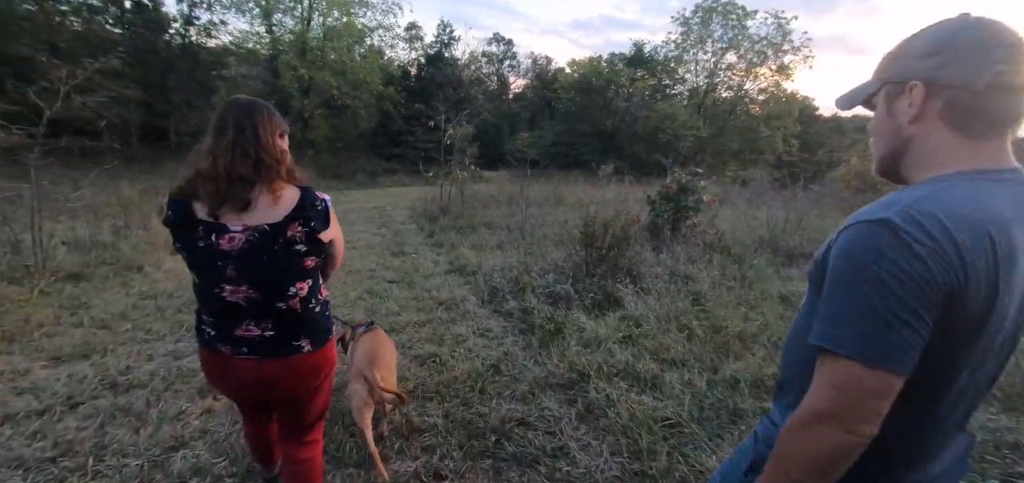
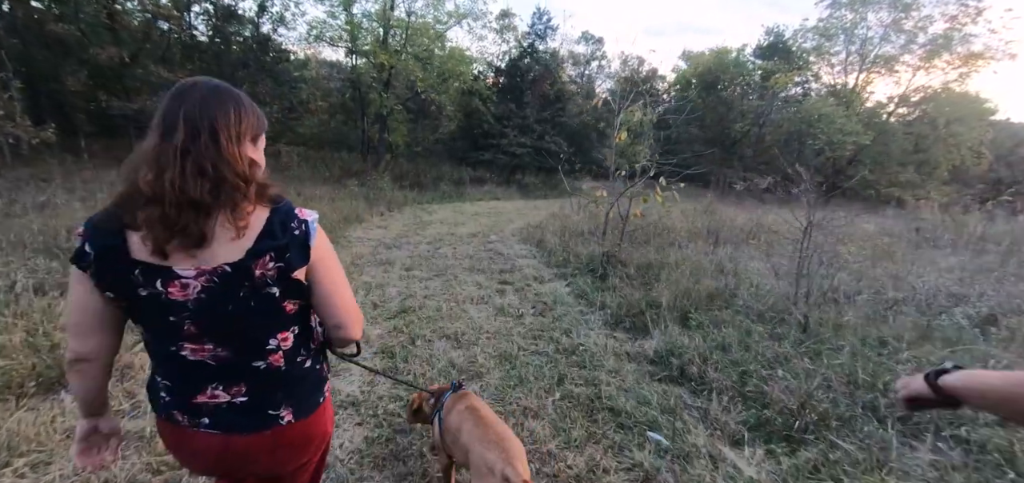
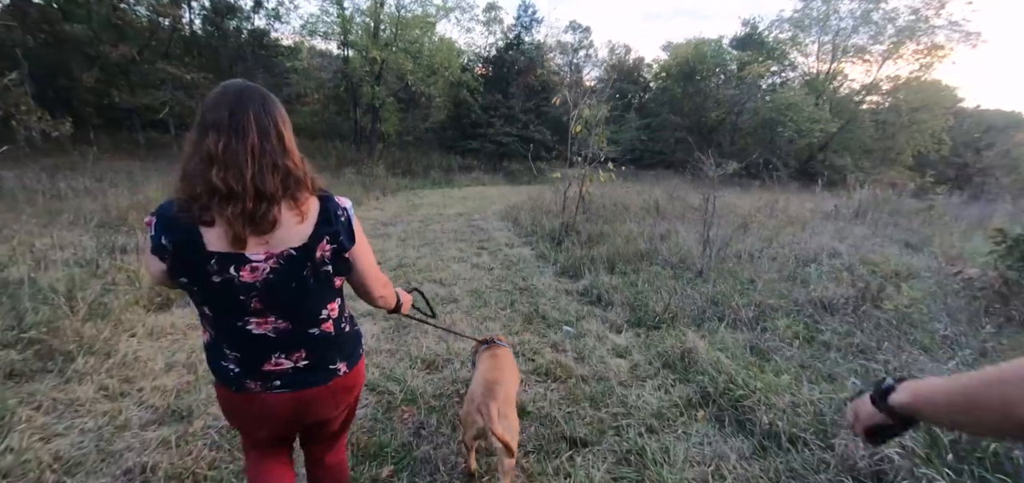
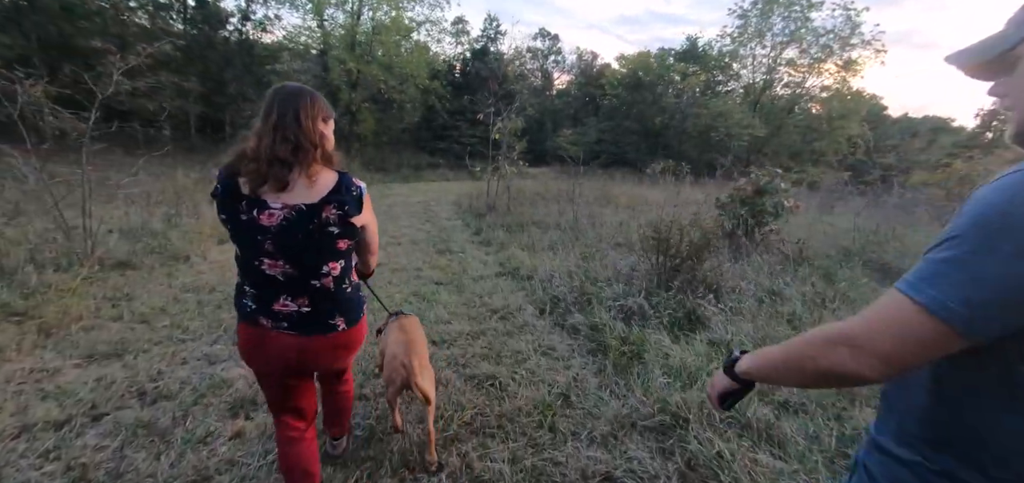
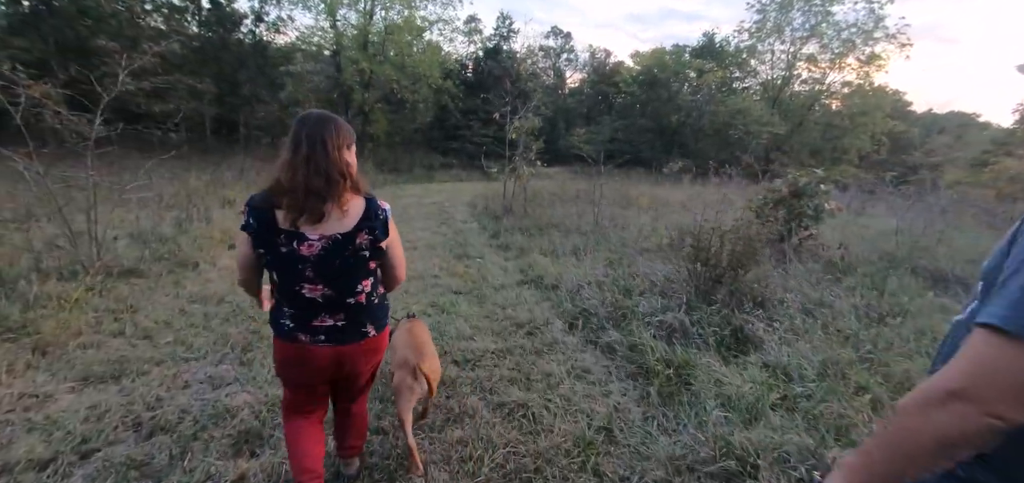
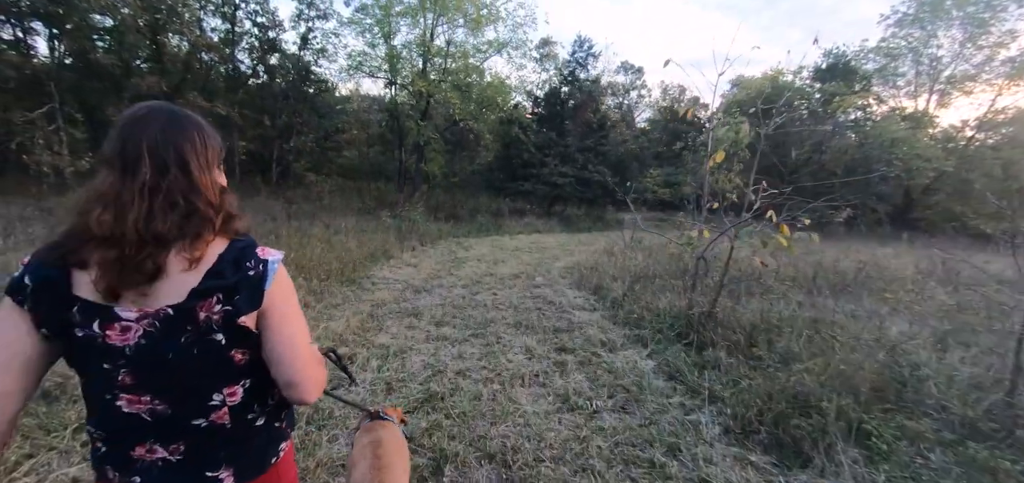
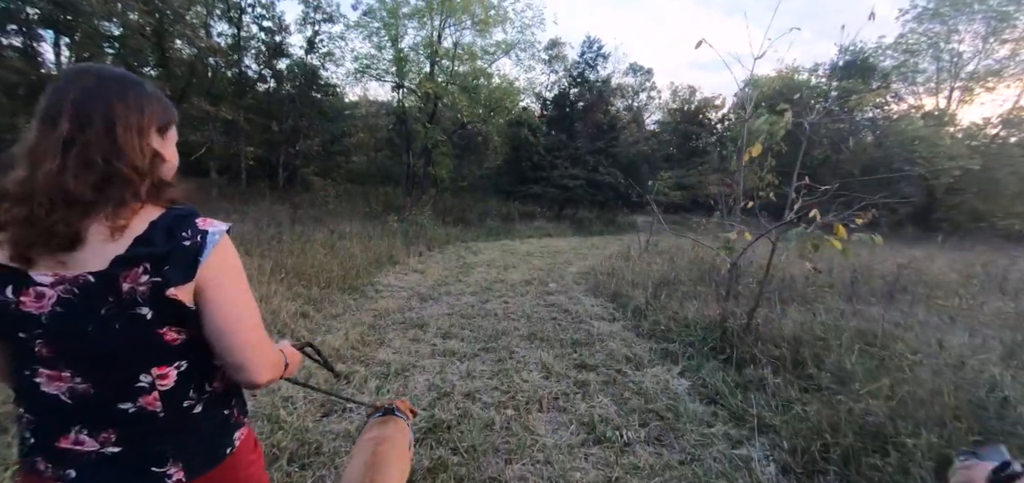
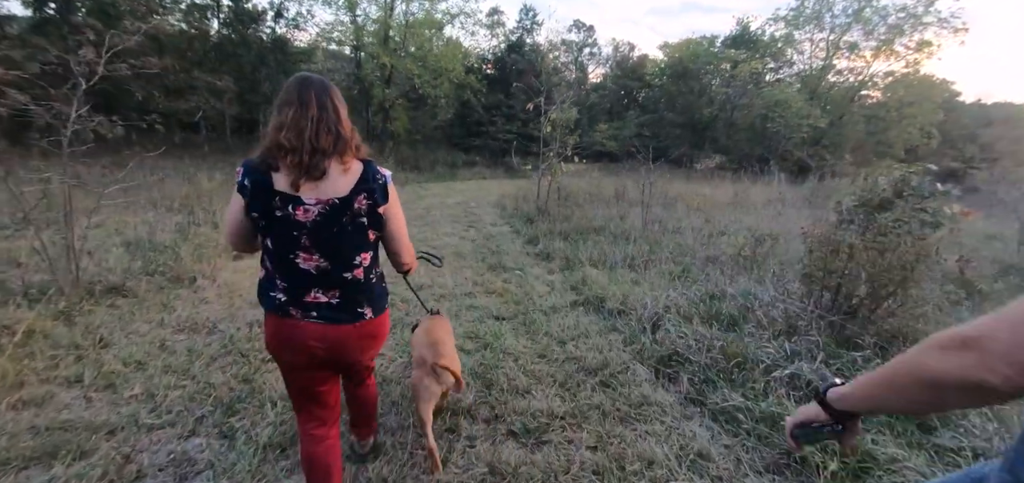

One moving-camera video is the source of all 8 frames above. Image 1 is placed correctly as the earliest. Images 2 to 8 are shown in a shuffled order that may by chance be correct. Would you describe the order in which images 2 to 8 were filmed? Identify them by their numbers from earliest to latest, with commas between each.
4, 5, 8, 3, 2, 6, 7
